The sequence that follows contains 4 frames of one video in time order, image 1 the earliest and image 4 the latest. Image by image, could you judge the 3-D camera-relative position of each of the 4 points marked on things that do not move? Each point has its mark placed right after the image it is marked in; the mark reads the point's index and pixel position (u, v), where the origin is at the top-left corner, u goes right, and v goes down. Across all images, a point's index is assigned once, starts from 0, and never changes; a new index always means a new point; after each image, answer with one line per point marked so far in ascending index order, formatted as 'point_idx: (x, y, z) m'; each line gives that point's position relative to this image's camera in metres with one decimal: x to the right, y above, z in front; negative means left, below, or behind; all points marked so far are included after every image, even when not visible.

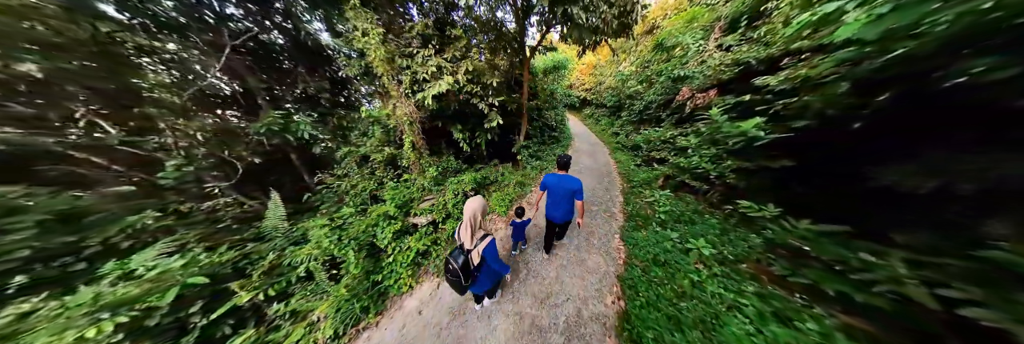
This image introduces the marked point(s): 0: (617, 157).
0: (+5.6, +0.9, +8.2) m
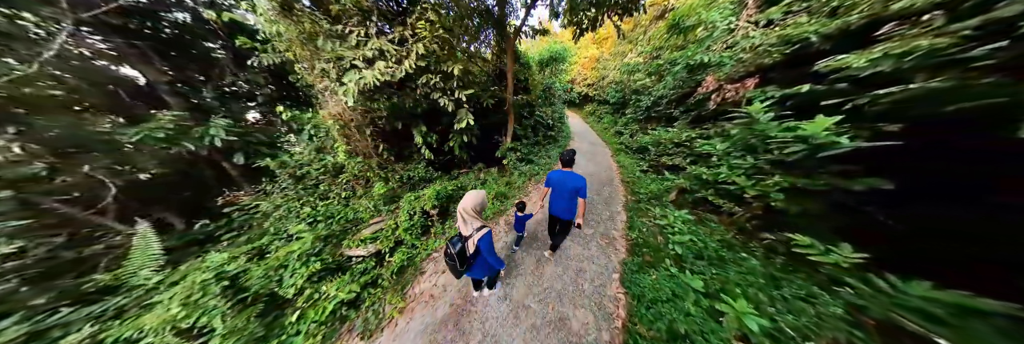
0: (+5.1, +0.6, +7.3) m
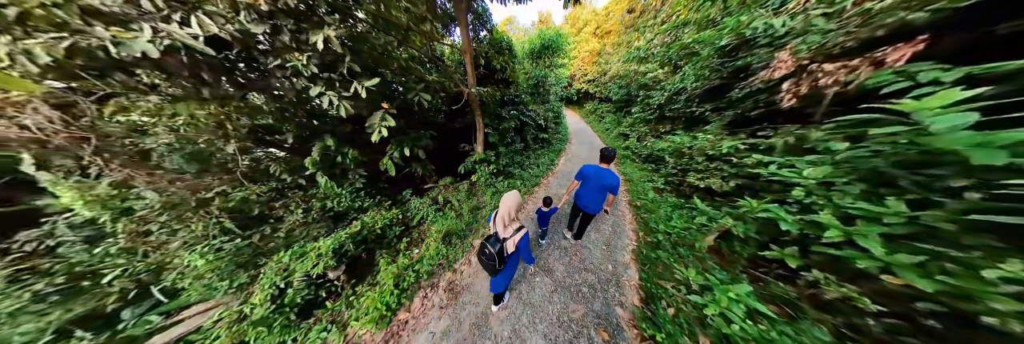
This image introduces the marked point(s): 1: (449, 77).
0: (+4.4, +0.1, +5.9) m
1: (-1.4, +2.1, +3.3) m
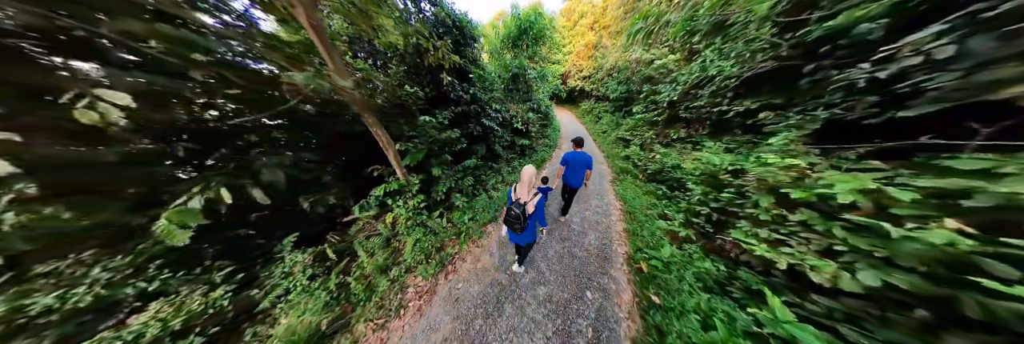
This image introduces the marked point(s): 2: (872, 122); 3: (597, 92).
0: (+3.2, -0.6, +4.2) m
1: (-2.7, +1.5, +1.9) m
2: (+3.6, +0.5, +1.5) m
3: (+6.0, +5.6, +10.5) m
